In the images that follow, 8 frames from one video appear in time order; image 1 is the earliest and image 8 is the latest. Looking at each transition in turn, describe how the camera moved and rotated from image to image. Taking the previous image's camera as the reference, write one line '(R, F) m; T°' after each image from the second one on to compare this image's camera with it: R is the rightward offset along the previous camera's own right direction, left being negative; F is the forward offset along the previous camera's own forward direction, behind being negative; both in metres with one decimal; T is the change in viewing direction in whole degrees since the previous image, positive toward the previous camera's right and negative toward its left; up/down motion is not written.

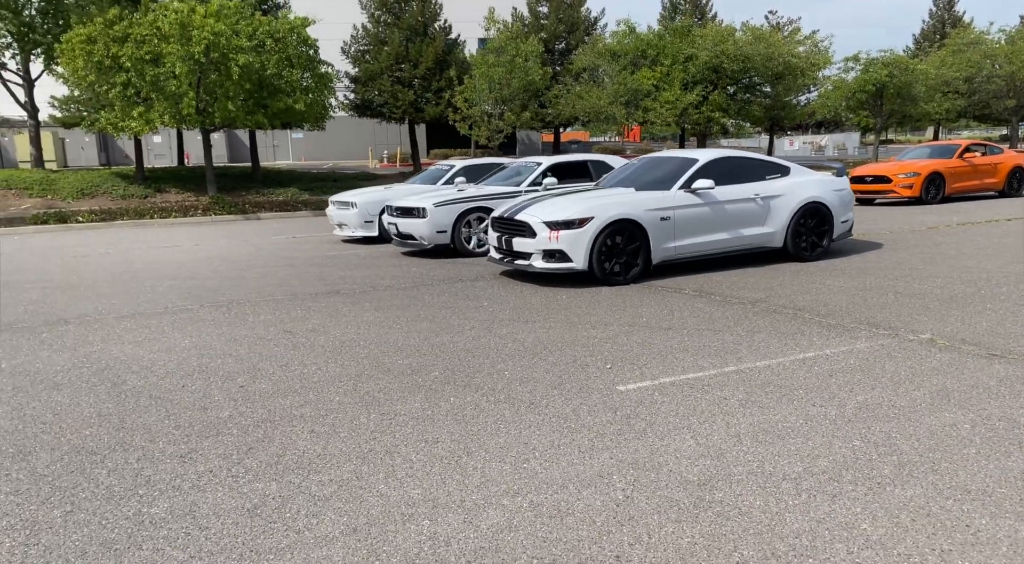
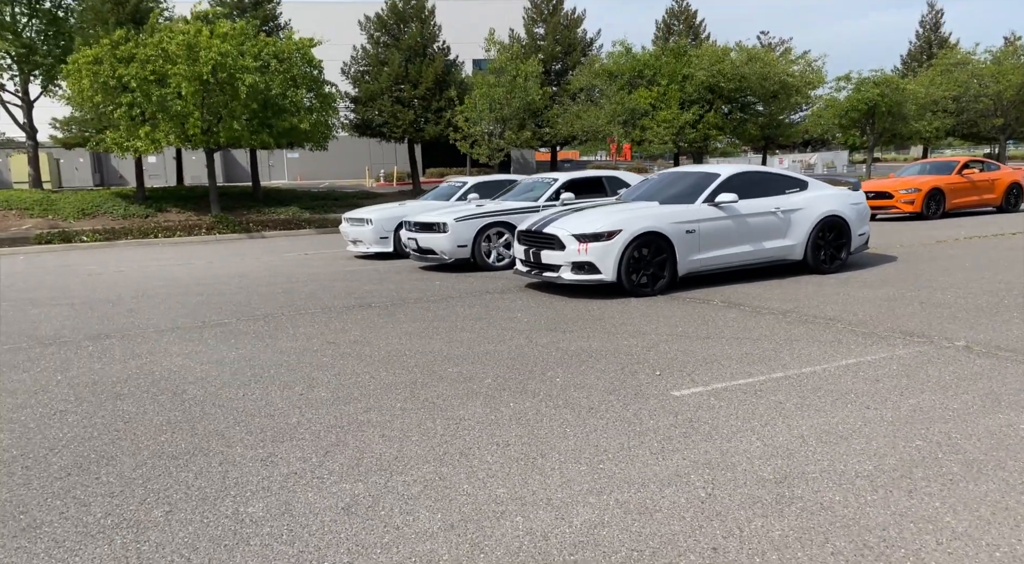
(-0.4, -0.1) m; +1°
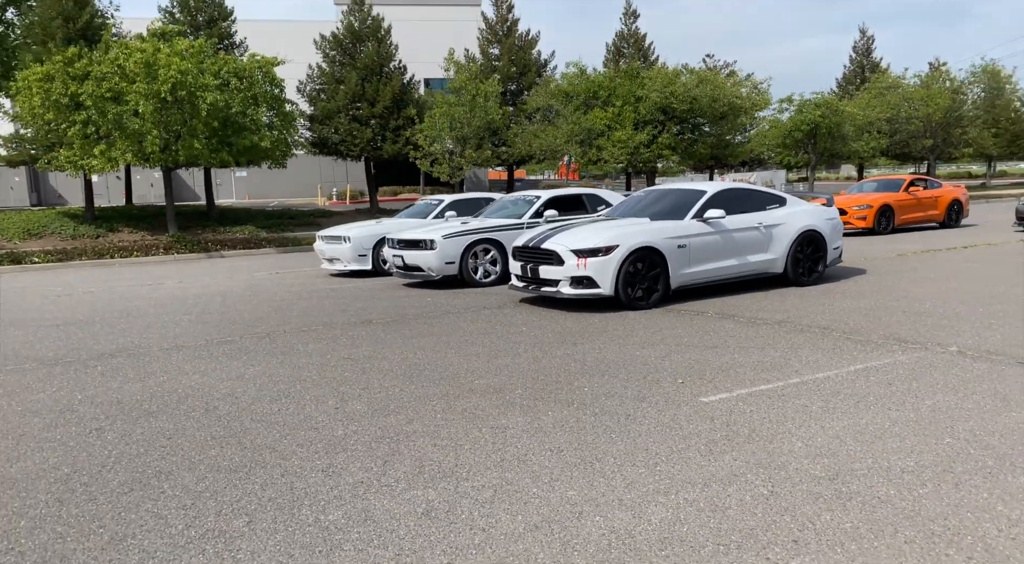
(-0.6, -0.1) m; +4°
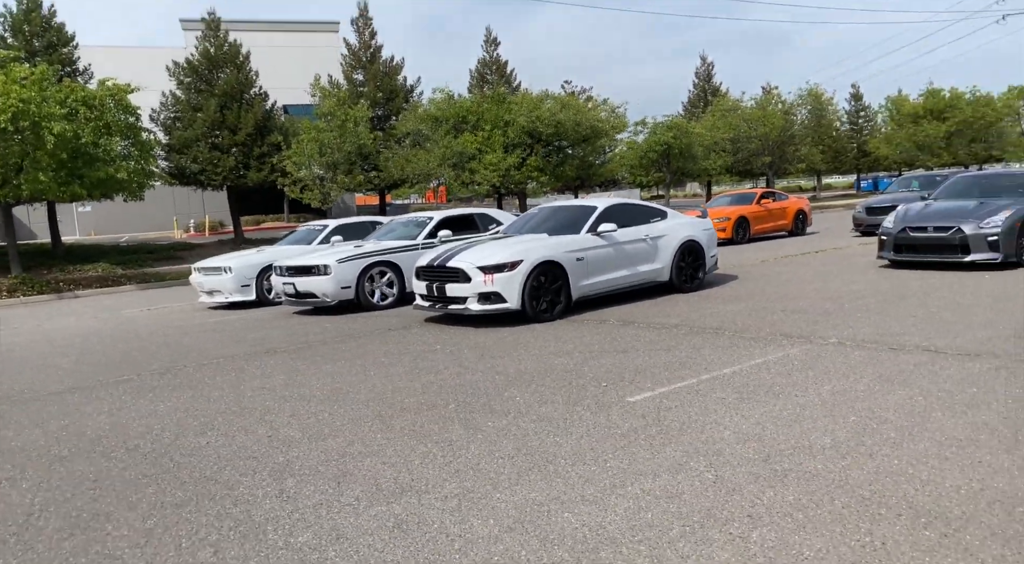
(-0.4, -0.1) m; +10°
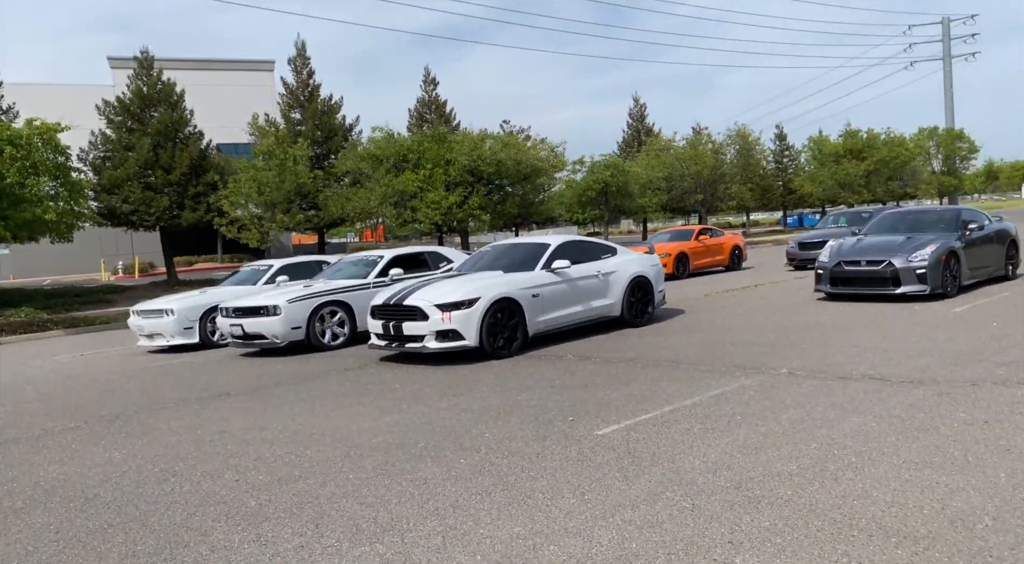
(-0.2, -0.1) m; +5°
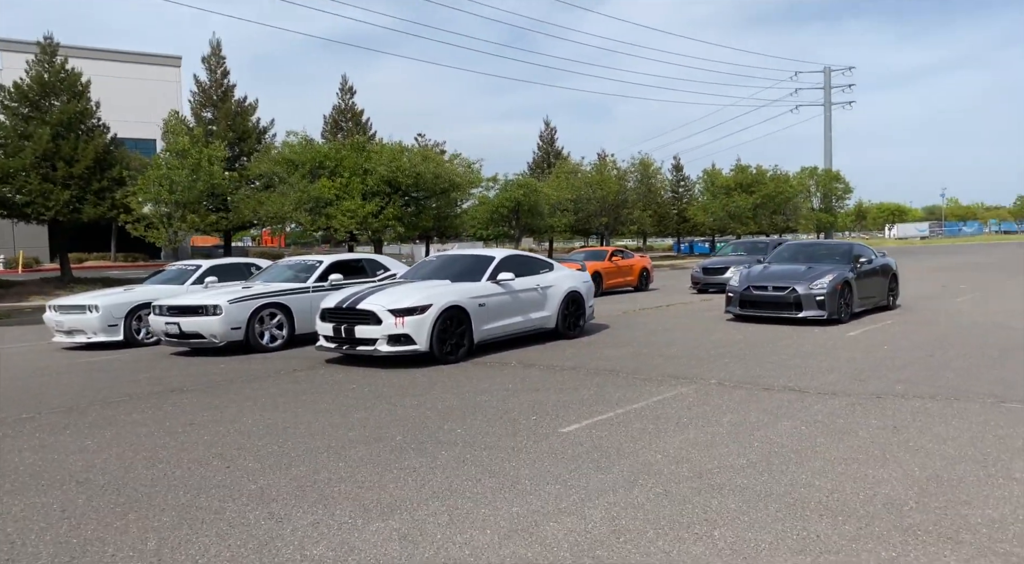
(-0.6, -0.4) m; +7°
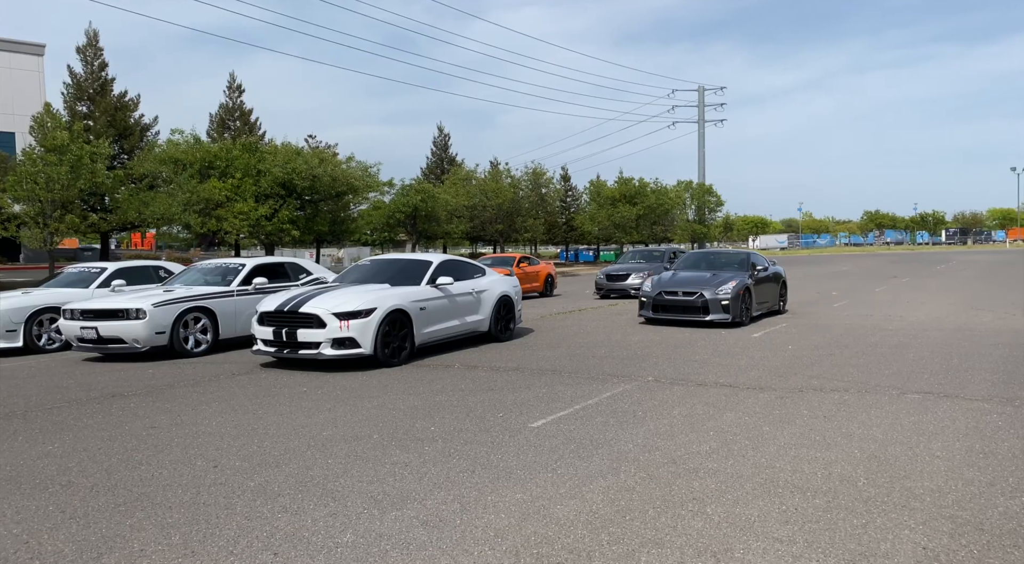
(-0.7, -0.2) m; +8°
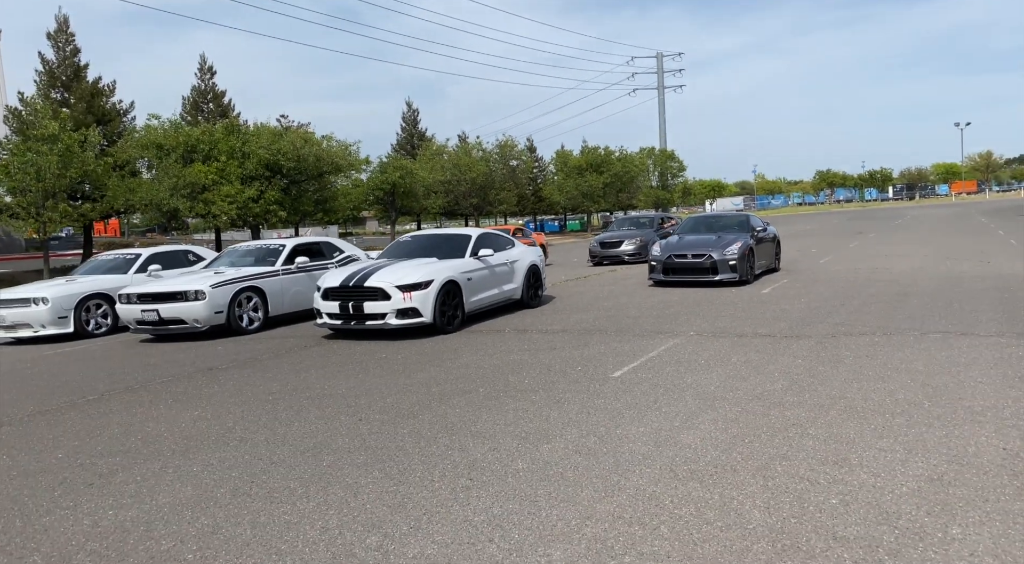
(-1.0, -0.7) m; +2°
